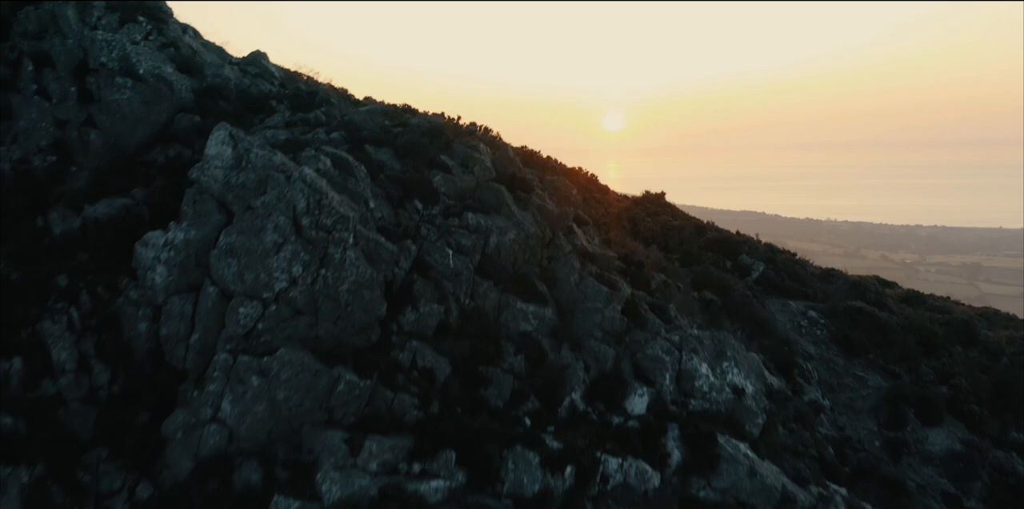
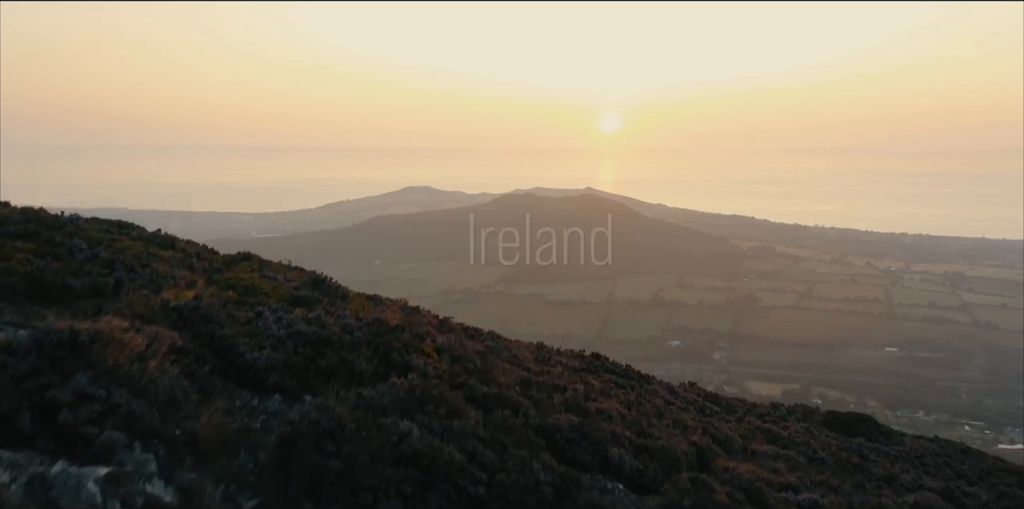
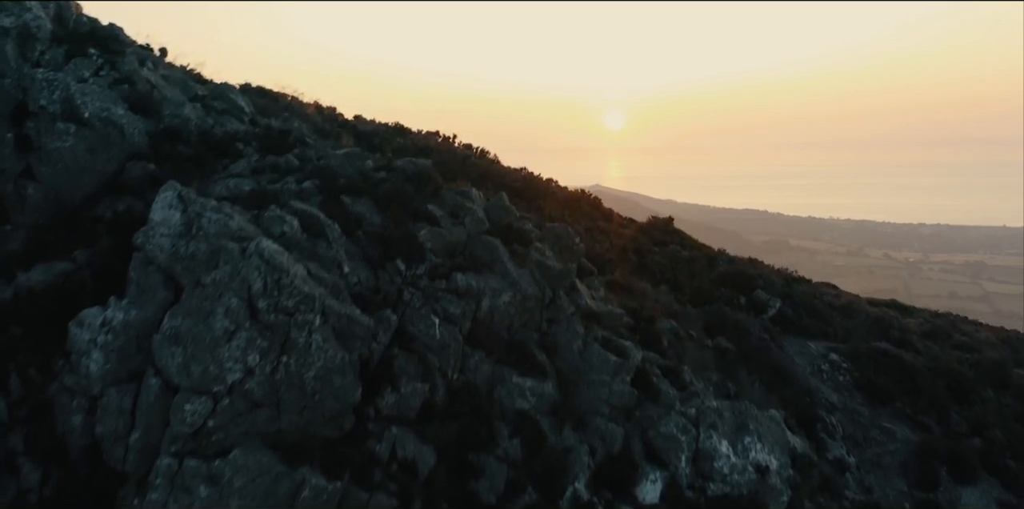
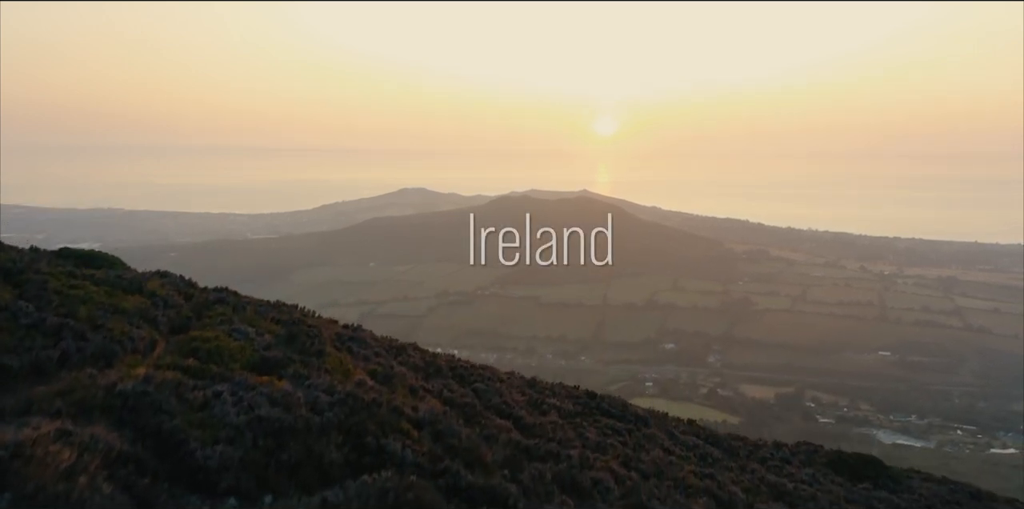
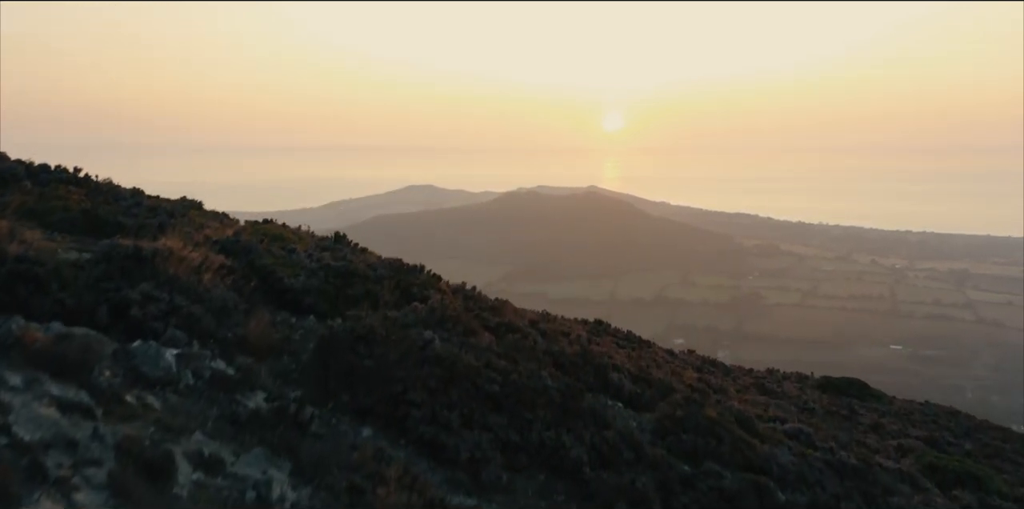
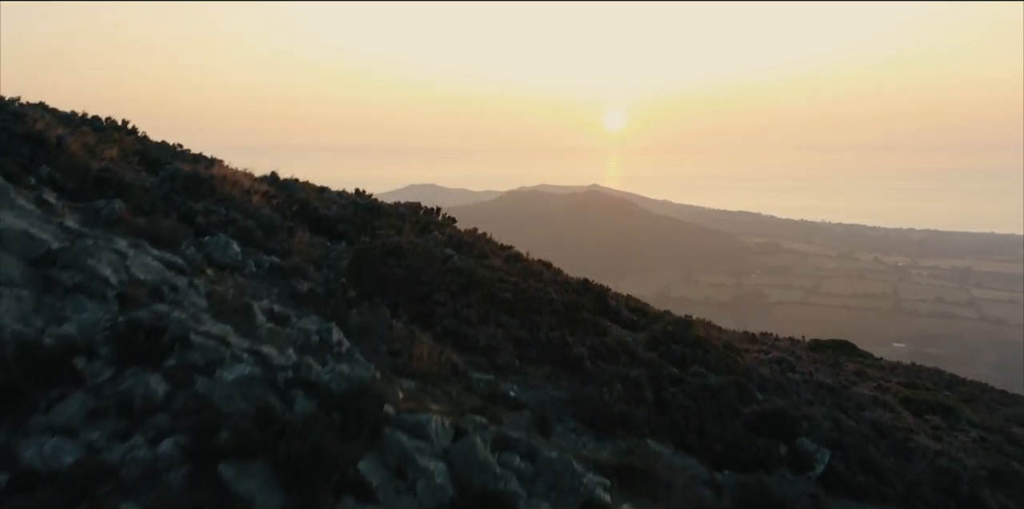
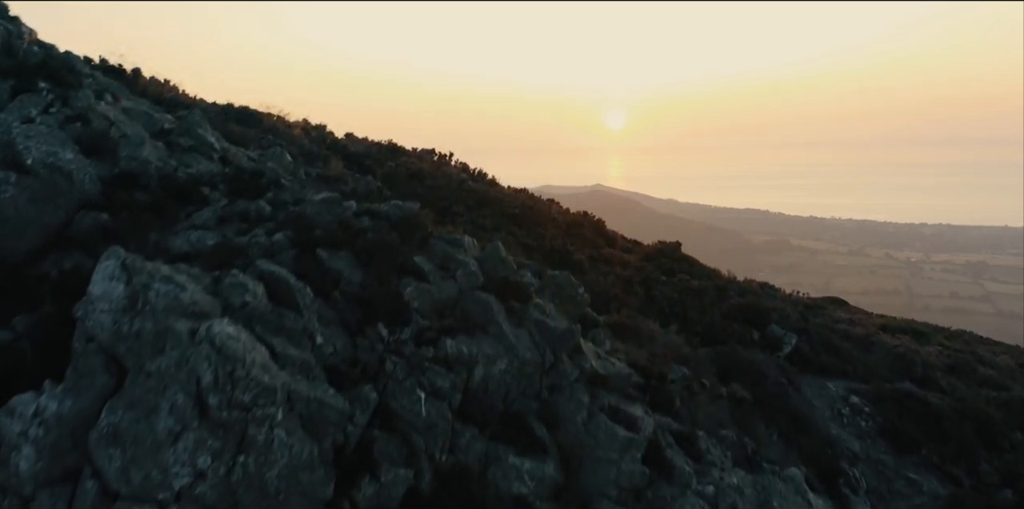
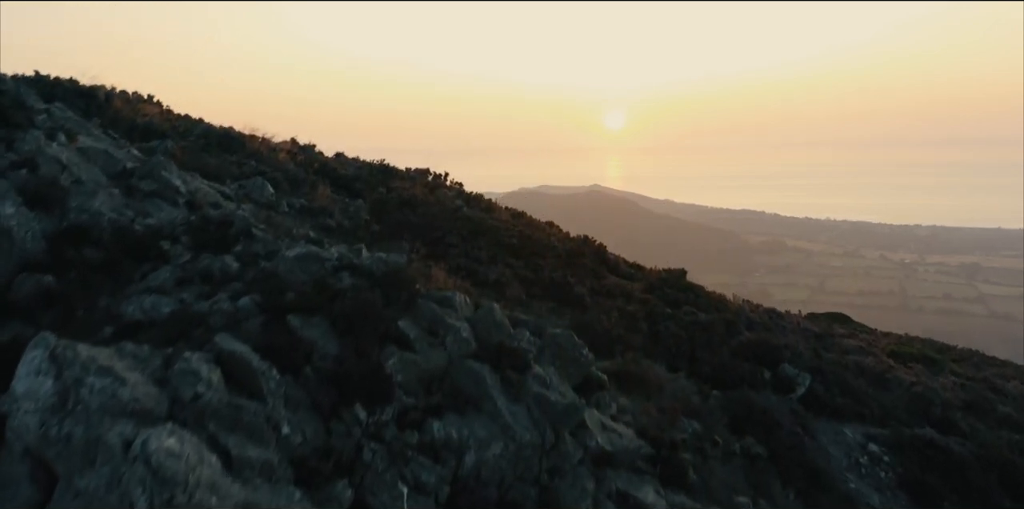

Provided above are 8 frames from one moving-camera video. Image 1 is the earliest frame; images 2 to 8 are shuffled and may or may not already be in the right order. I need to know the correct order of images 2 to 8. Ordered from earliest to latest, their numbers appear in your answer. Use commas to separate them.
3, 7, 8, 6, 5, 2, 4
